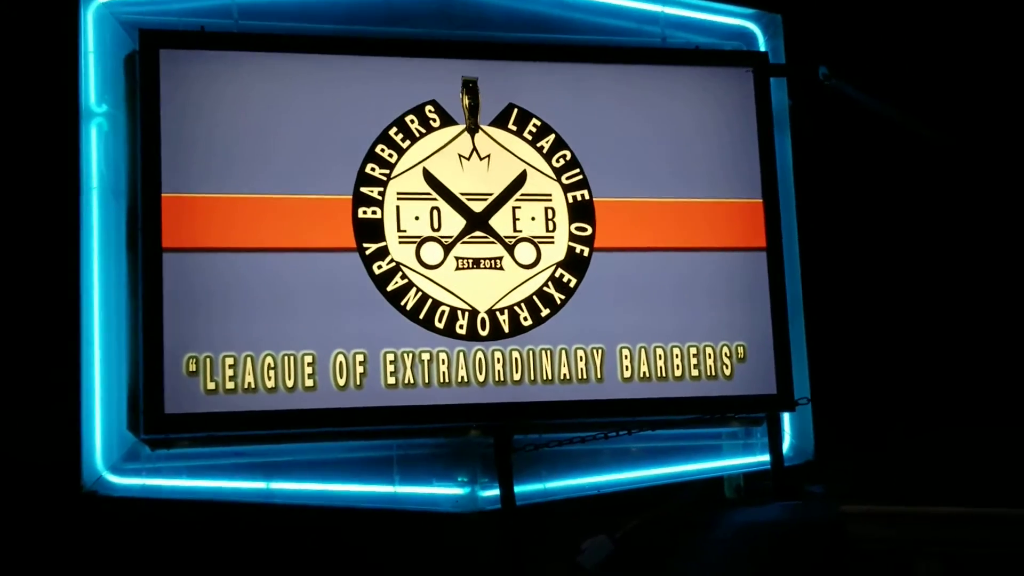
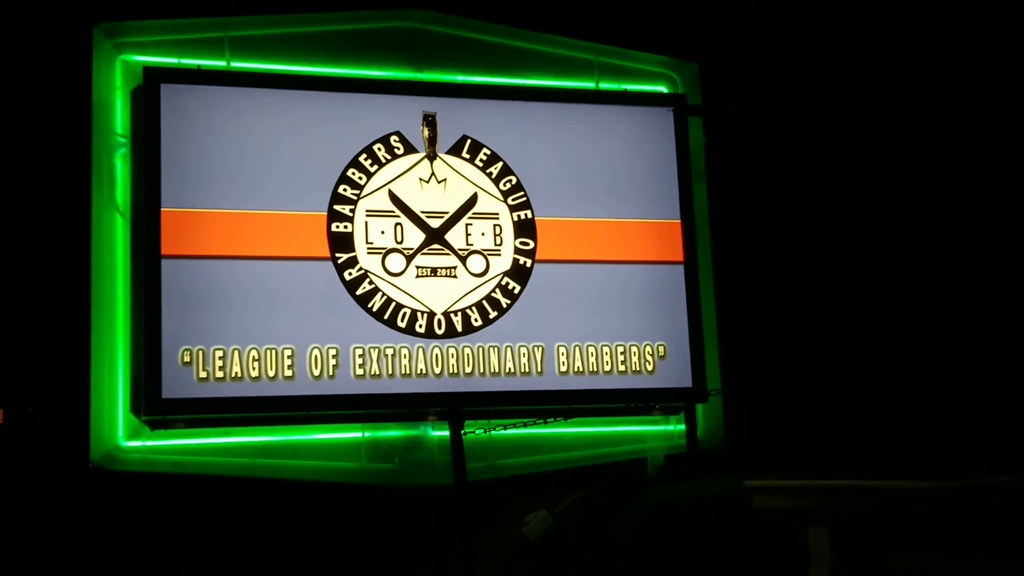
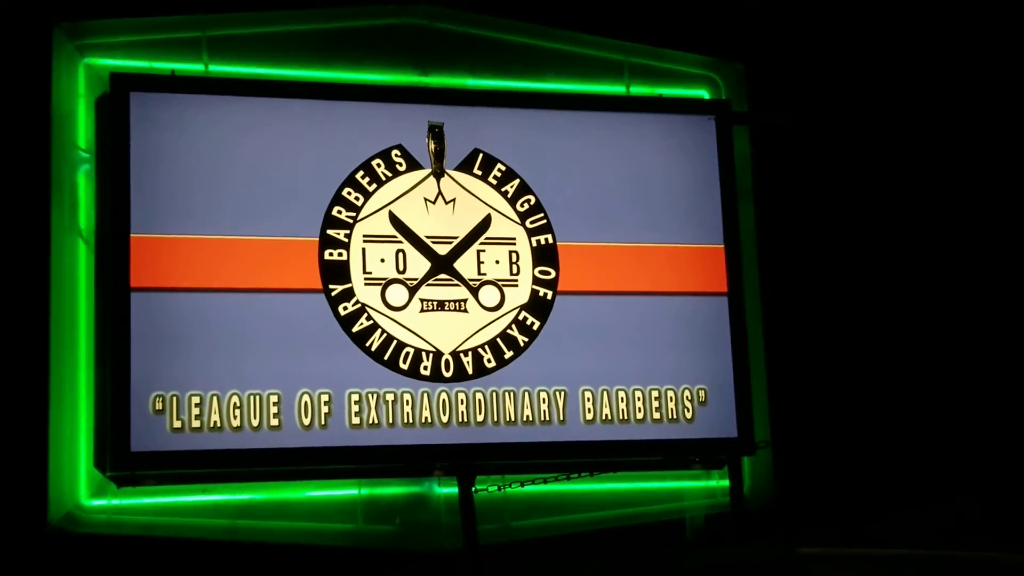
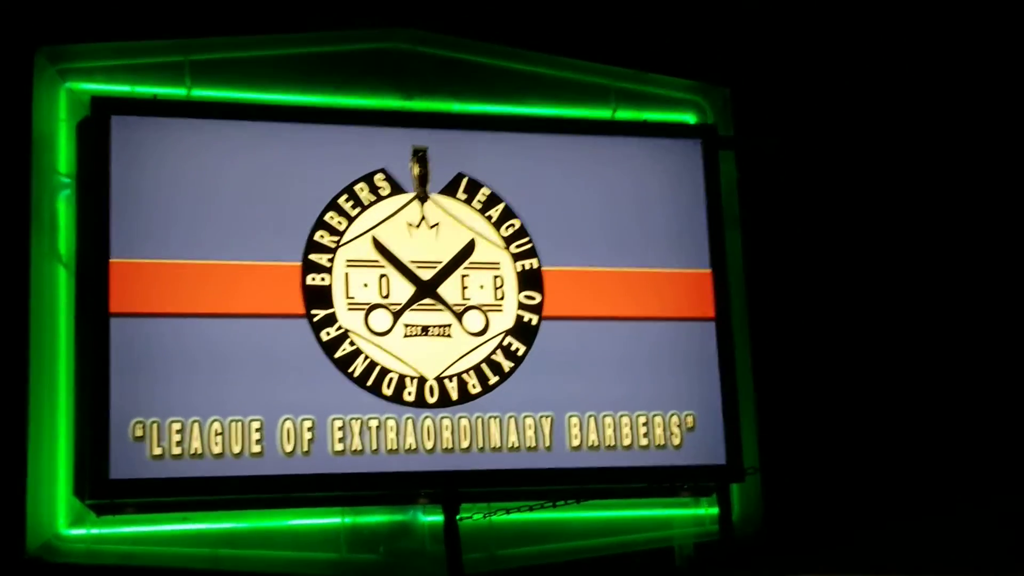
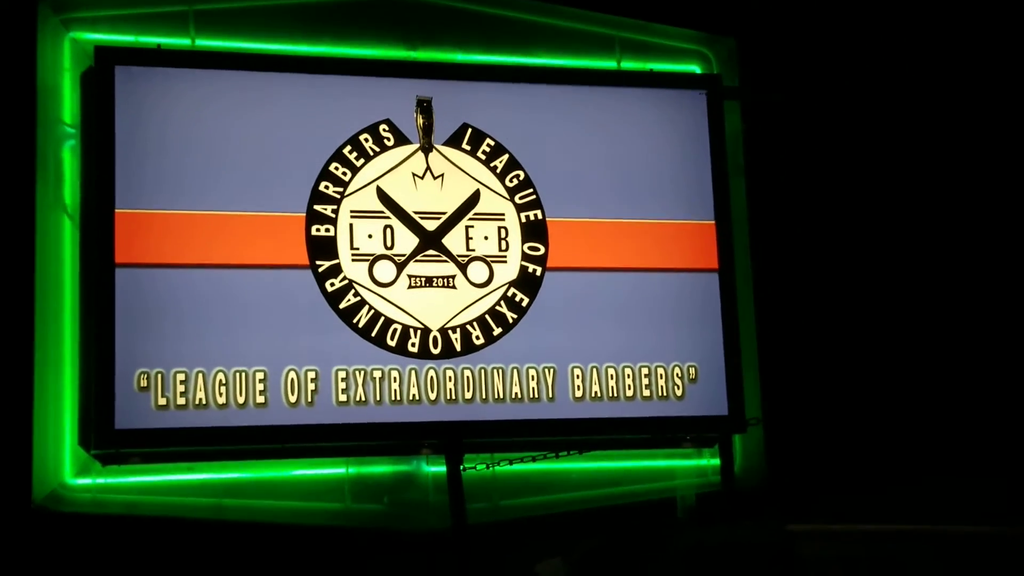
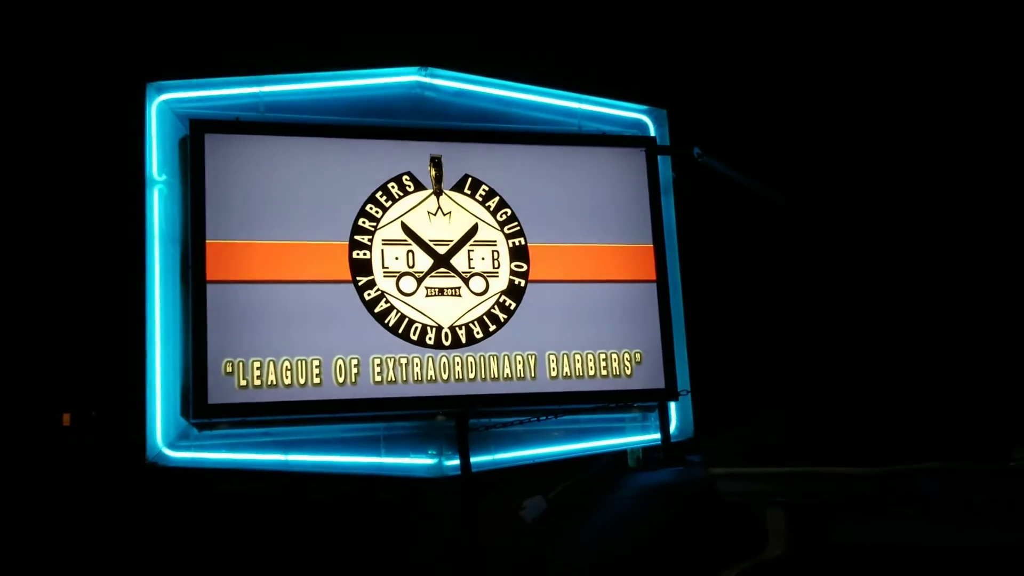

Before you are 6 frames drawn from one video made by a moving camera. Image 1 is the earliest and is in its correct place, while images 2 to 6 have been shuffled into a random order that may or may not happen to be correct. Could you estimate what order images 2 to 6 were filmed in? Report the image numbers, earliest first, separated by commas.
3, 5, 4, 6, 2
